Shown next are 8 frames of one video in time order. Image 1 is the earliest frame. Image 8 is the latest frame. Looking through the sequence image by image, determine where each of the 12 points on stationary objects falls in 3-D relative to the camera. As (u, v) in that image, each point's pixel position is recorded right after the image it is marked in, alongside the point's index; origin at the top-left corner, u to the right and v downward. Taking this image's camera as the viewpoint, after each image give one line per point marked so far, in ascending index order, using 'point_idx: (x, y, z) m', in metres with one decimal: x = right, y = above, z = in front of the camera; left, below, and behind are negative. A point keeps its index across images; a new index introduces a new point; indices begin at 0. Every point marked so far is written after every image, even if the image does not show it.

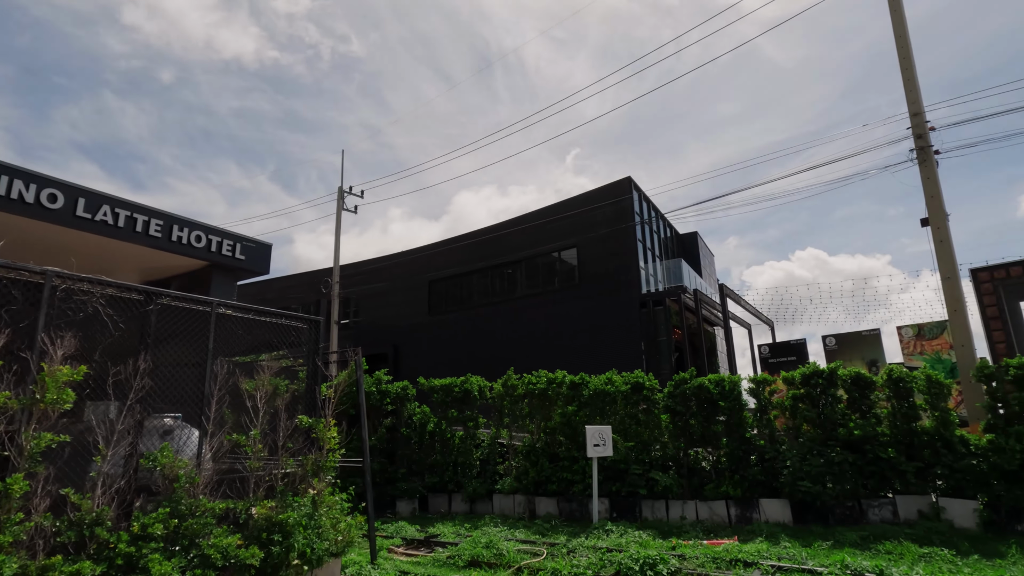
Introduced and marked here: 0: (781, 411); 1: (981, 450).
0: (+4.5, -2.0, +8.9) m
1: (+6.5, -2.3, +7.5) m
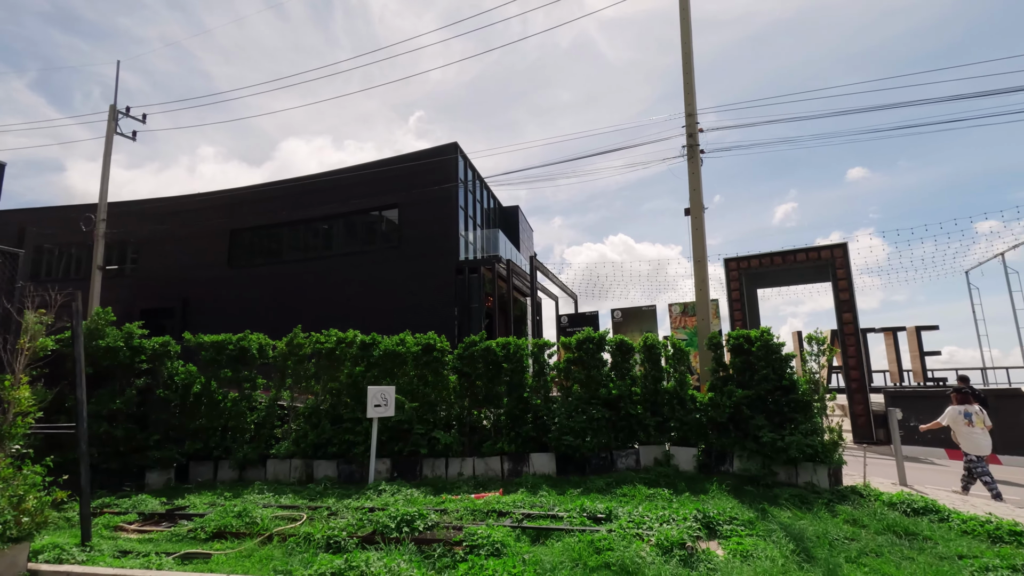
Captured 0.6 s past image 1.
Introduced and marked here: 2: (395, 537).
0: (+0.8, -1.5, +9.6) m
1: (+3.2, -2.0, +8.9) m
2: (-1.2, -2.6, +5.7) m
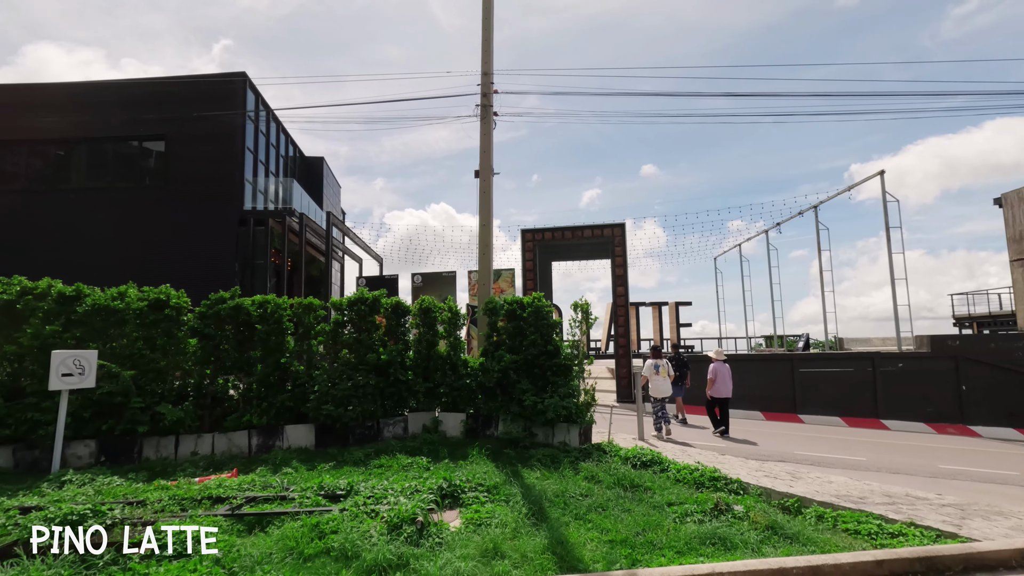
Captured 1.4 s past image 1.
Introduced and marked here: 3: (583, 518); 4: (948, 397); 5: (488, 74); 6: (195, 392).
0: (-3.0, -0.8, +8.6) m
1: (-0.6, -1.4, +8.8) m
2: (-3.8, -2.1, +4.3) m
3: (+0.7, -2.3, +5.4) m
4: (+13.1, -3.3, +16.1) m
5: (-0.5, +4.2, +10.6) m
6: (-4.8, -1.6, +8.2) m
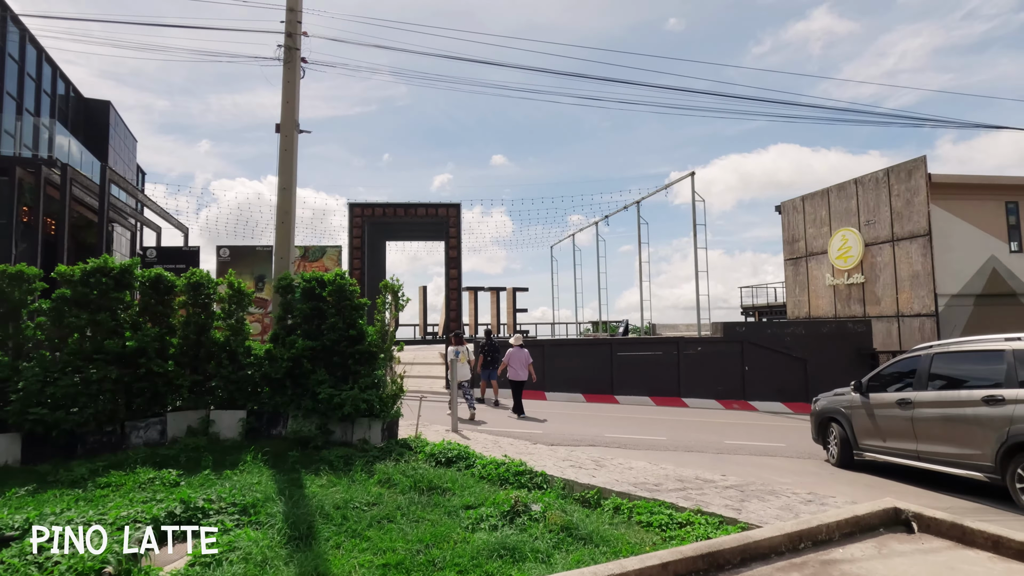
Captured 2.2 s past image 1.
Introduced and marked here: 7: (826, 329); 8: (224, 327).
0: (-5.7, -0.3, +6.5) m
1: (-3.5, -1.0, +7.4) m
2: (-5.3, -1.8, +2.2) m
3: (-1.3, -2.1, +4.5) m
4: (+7.6, -3.0, +18.3) m
5: (-3.6, +4.7, +9.0) m
6: (-7.4, -1.1, +5.6) m
7: (+10.7, -1.4, +18.3) m
8: (-4.0, -0.5, +7.4) m
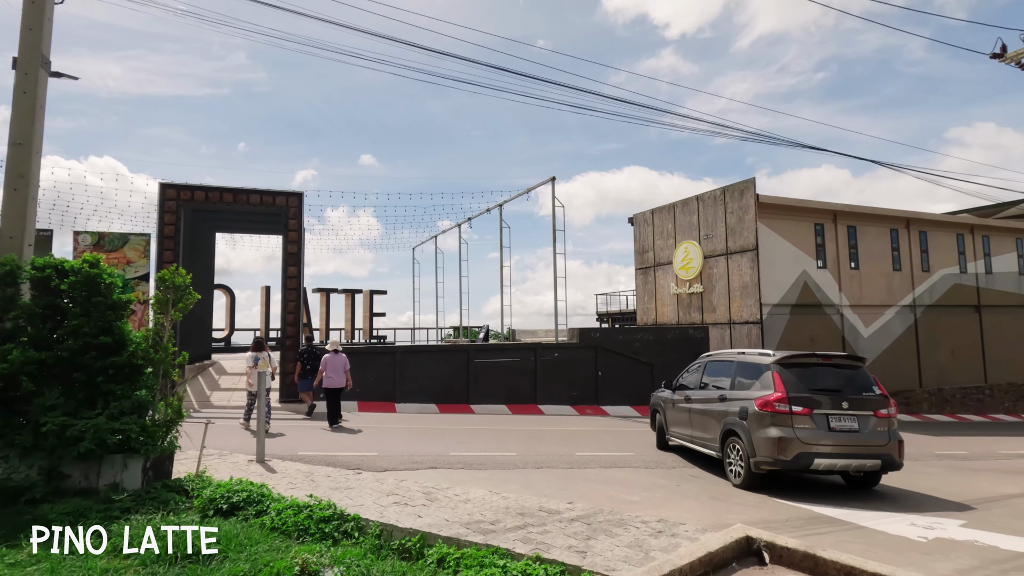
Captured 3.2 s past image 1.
0: (-7.4, -0.1, +3.8) m
1: (-5.4, -0.9, +5.2) m
2: (-5.9, -1.6, -0.3) m
3: (-2.6, -2.0, +2.9) m
4: (+2.6, -3.2, +18.4) m
5: (-5.9, +4.8, +6.8) m
6: (-8.8, -0.9, +2.5) m
7: (+5.7, -1.7, +19.2) m
8: (-5.9, -0.4, +5.1) m
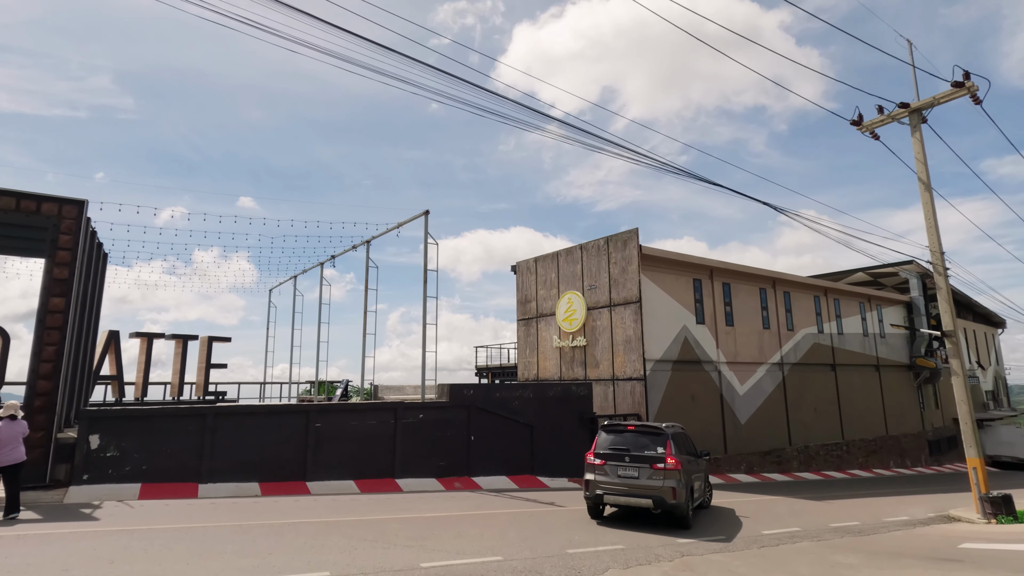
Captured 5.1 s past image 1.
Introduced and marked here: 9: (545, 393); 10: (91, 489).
0: (-8.2, +0.2, -0.3) m
1: (-6.6, -0.7, +1.3) m
2: (-6.0, -0.9, -4.1) m
3: (-3.4, -1.7, -0.4) m
4: (-1.6, -4.7, +15.6) m
5: (-7.2, +4.8, +3.4) m
6: (-9.3, -0.3, -1.9) m
7: (+1.3, -3.4, +17.2) m
8: (-7.0, -0.2, +1.2) m
9: (+1.0, -3.3, +17.1) m
10: (-8.8, -4.2, +11.3) m
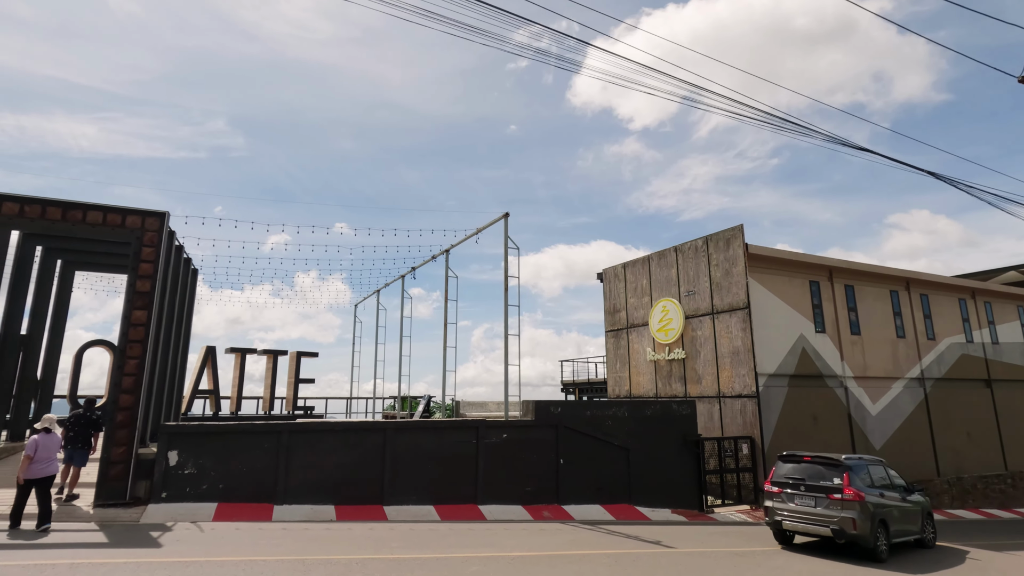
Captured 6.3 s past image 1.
0: (-8.2, +0.3, -0.6) m
1: (-6.3, -0.6, +0.8) m
2: (-6.5, -0.6, -4.7) m
3: (-3.4, -1.5, -1.4) m
4: (+0.9, -4.8, +14.0) m
5: (-6.8, +4.8, +3.1) m
6: (-9.5, -0.2, -2.0) m
7: (+3.9, -3.5, +15.2) m
8: (-6.8, -0.1, +0.7) m
9: (+3.7, -3.5, +15.1) m
10: (-7.0, -4.5, +10.9) m
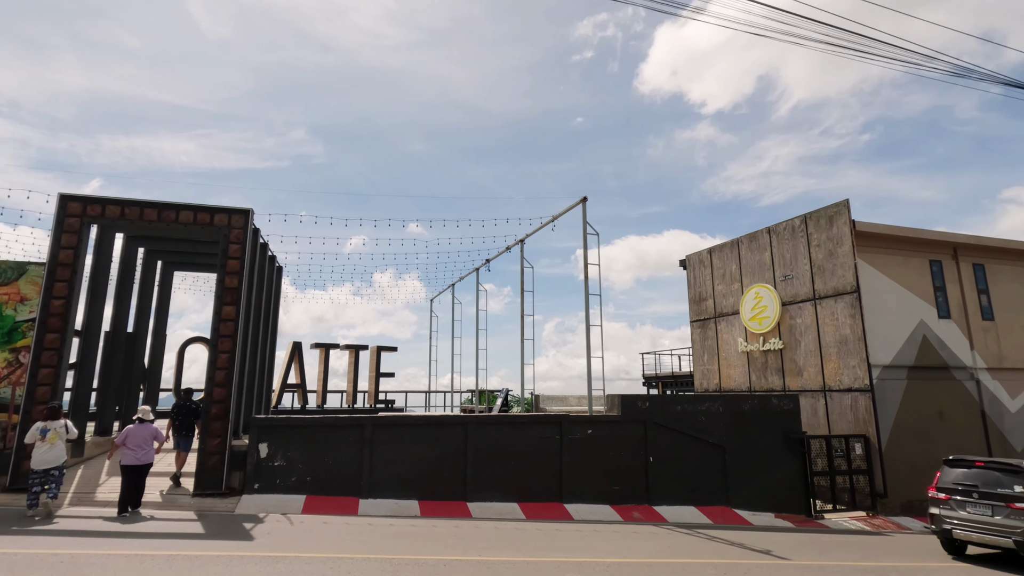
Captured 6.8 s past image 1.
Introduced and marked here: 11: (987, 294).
0: (-8.0, +0.2, -0.2) m
1: (-6.0, -0.6, +1.0) m
2: (-6.9, -0.7, -4.4) m
3: (-3.3, -1.5, -1.6) m
4: (+3.0, -4.5, +13.2) m
5: (-6.2, +4.8, +3.3) m
6: (-9.5, -0.4, -1.4) m
7: (+6.1, -3.1, +13.9) m
8: (-6.4, -0.2, +1.0) m
9: (+5.9, -3.1, +13.9) m
10: (-5.2, -4.4, +11.1) m
11: (+16.1, -0.2, +18.1) m
